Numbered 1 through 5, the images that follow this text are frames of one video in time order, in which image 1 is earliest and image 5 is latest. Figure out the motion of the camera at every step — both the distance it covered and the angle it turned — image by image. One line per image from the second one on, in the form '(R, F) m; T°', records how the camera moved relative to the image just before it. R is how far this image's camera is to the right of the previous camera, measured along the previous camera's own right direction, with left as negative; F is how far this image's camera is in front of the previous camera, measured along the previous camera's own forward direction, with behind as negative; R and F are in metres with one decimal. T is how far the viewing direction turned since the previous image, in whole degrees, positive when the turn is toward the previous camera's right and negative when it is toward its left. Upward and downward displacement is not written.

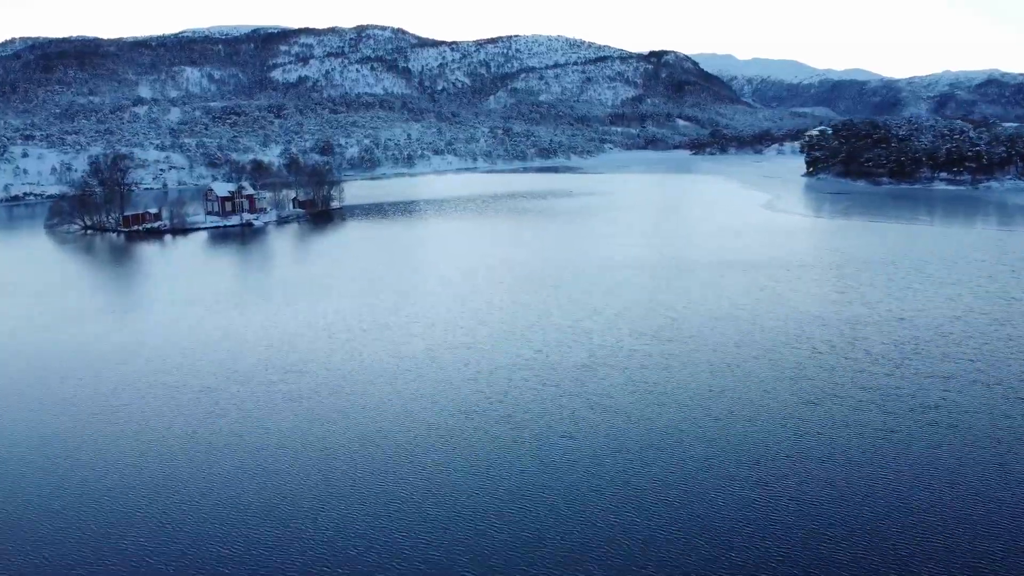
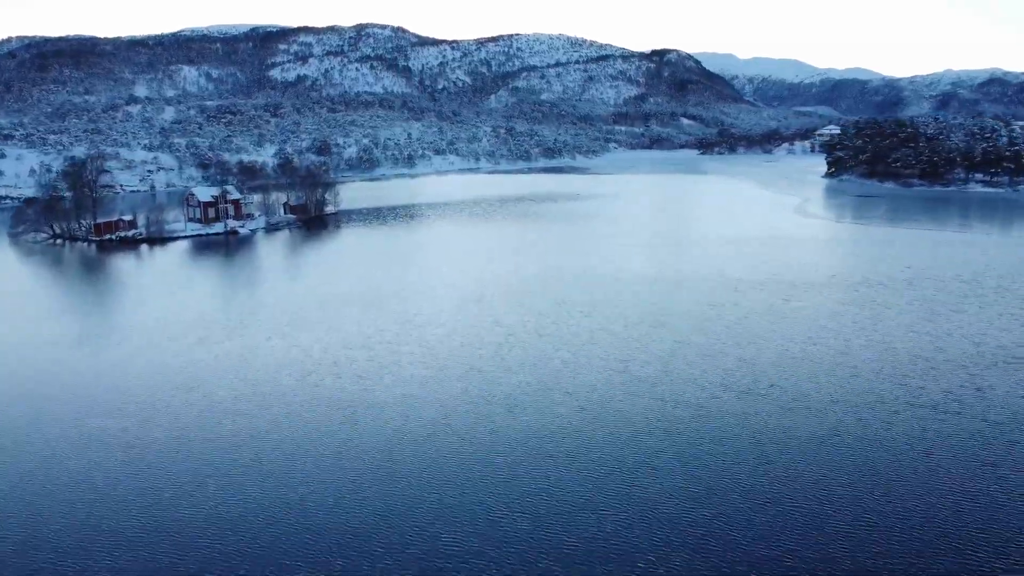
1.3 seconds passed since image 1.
(-0.1, +1.0) m; 0°
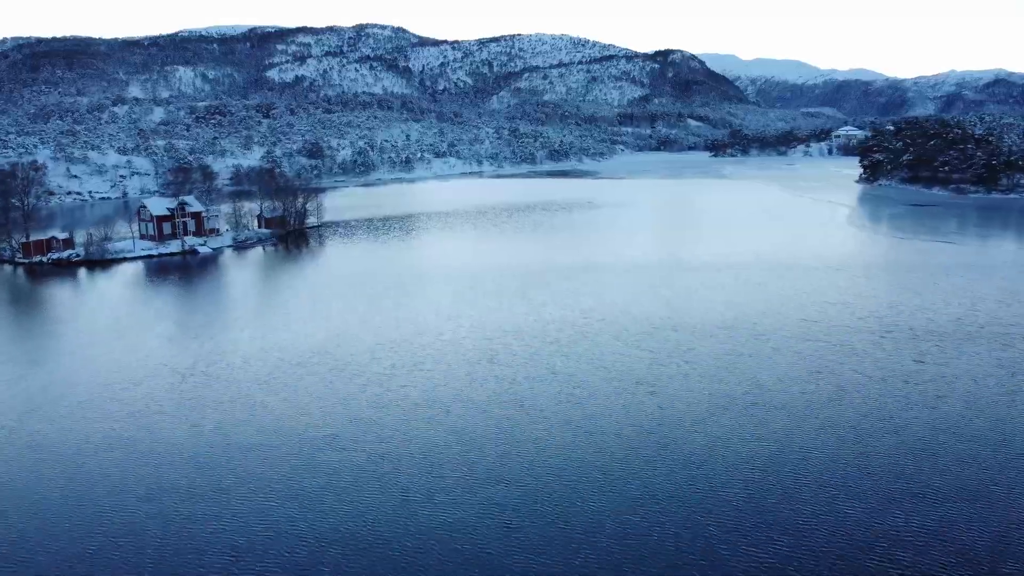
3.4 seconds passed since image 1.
(-0.1, +1.6) m; 0°
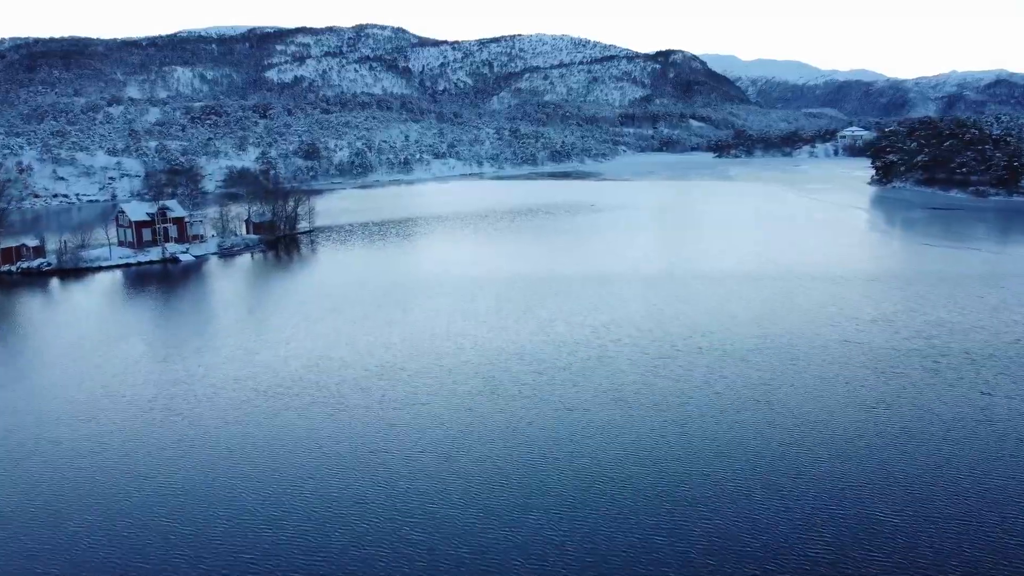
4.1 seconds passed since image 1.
(0.0, +0.5) m; 0°
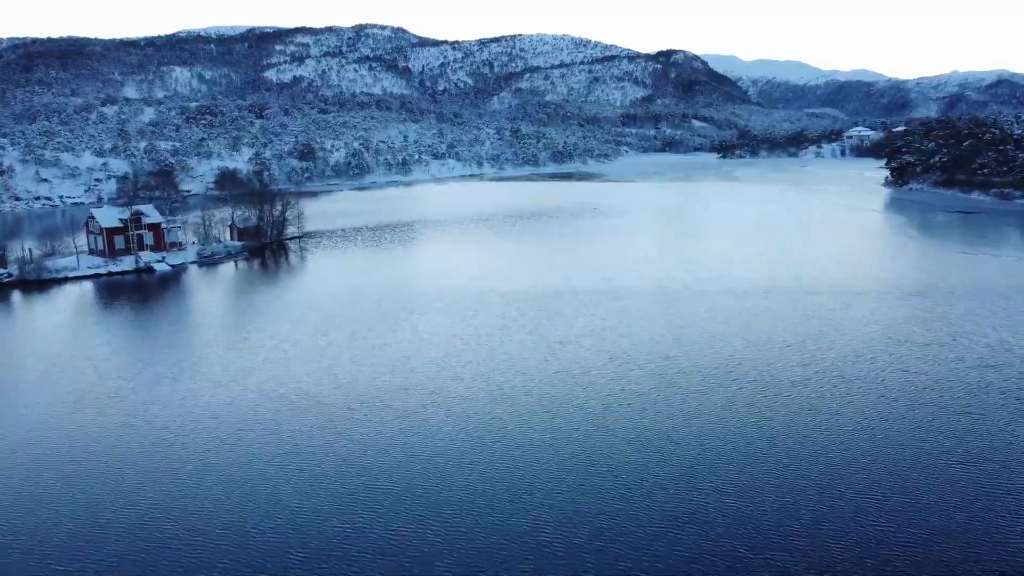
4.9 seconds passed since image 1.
(0.0, +0.6) m; 0°
